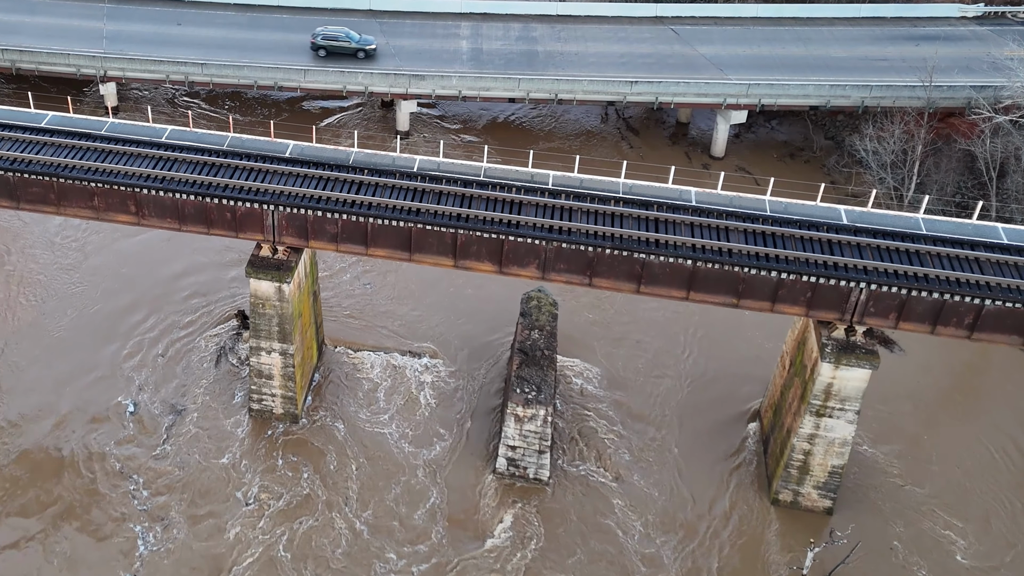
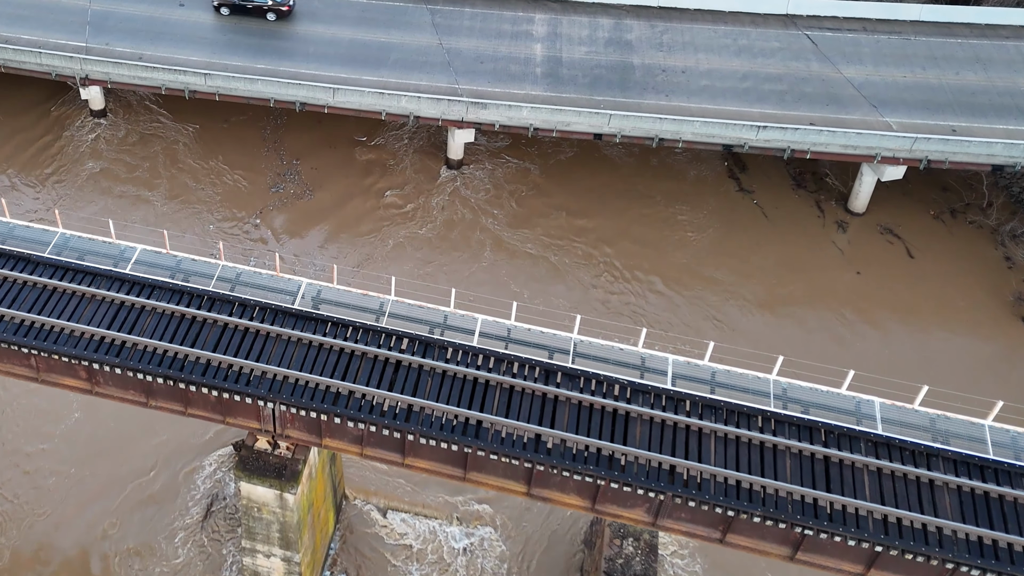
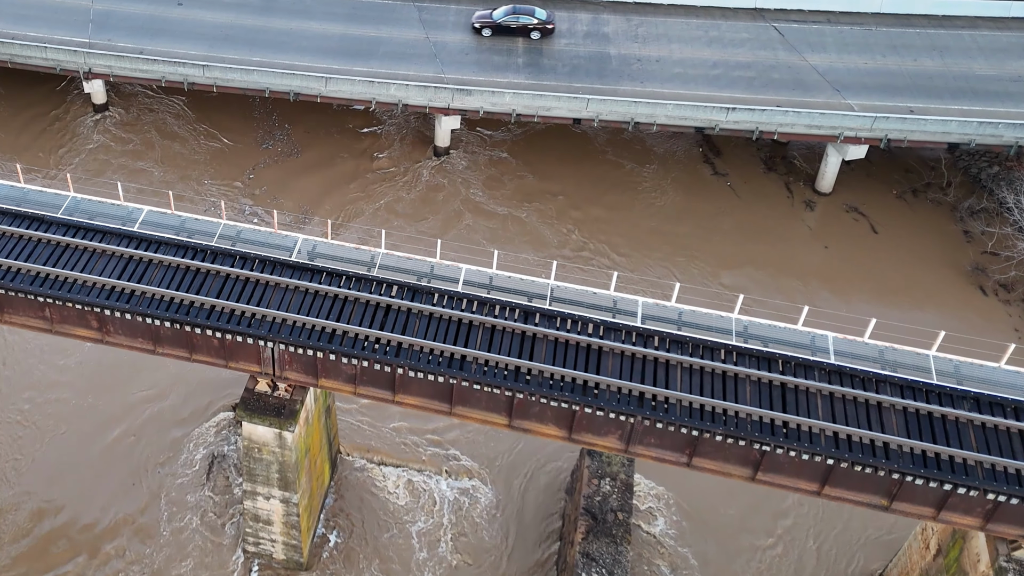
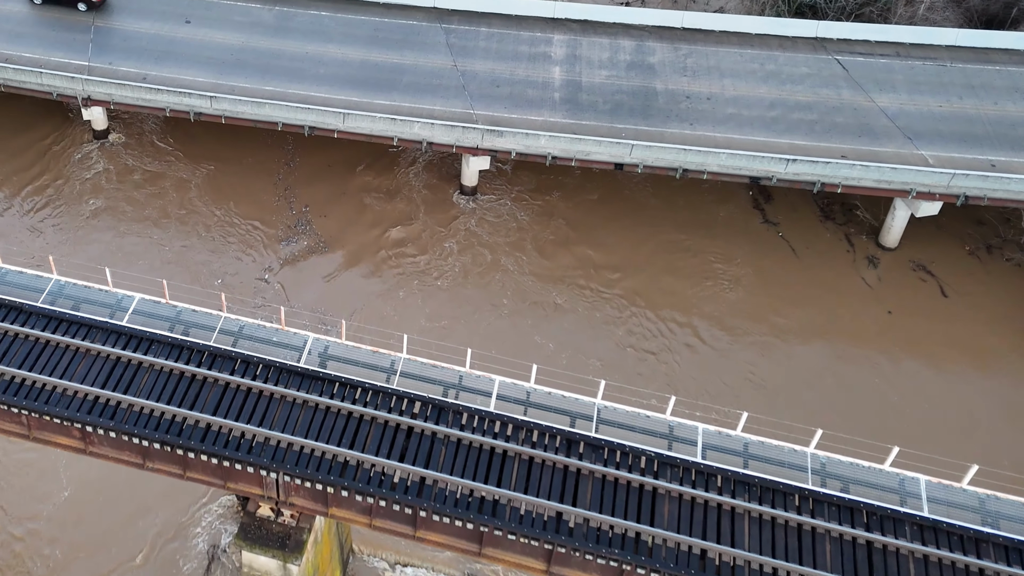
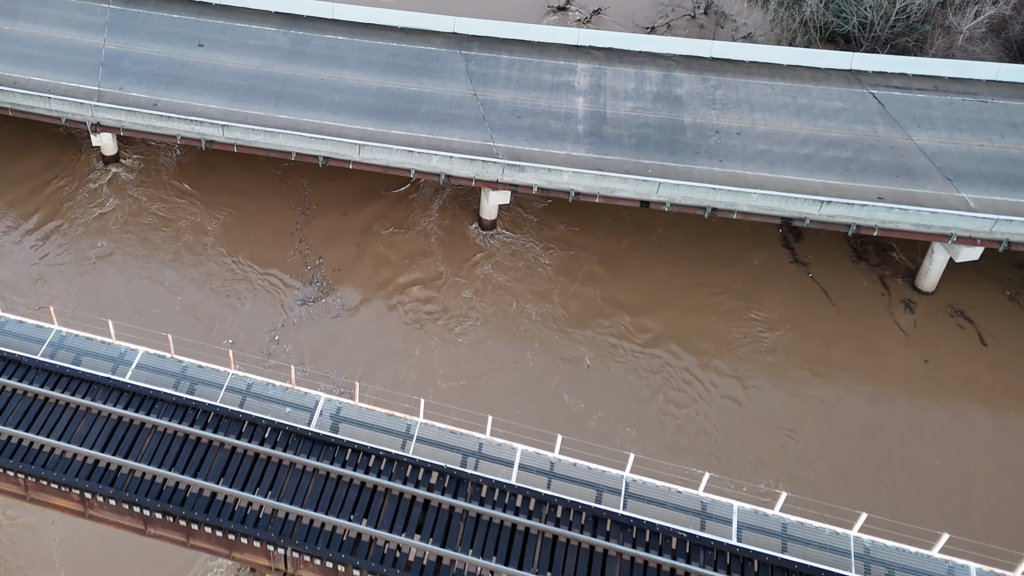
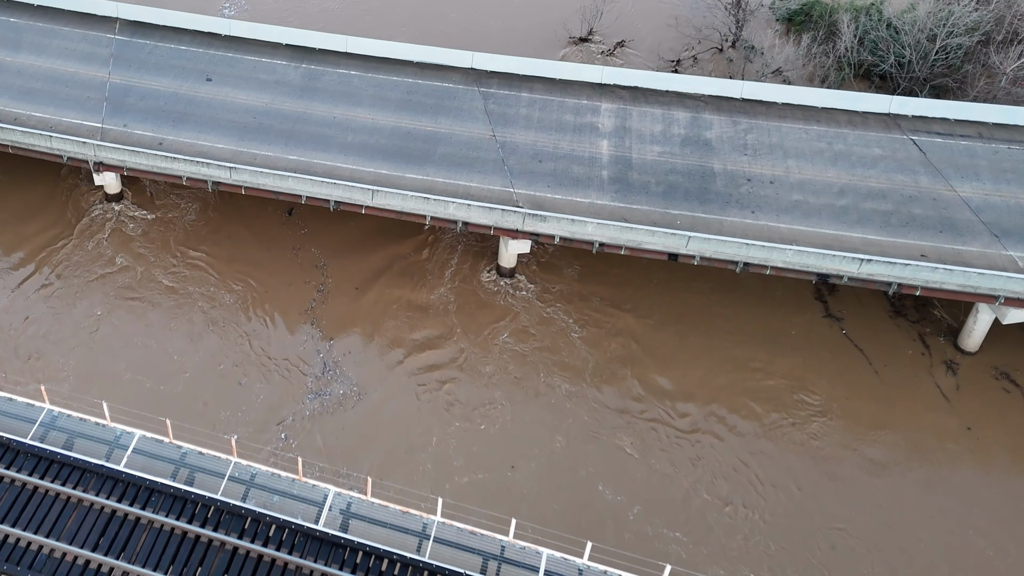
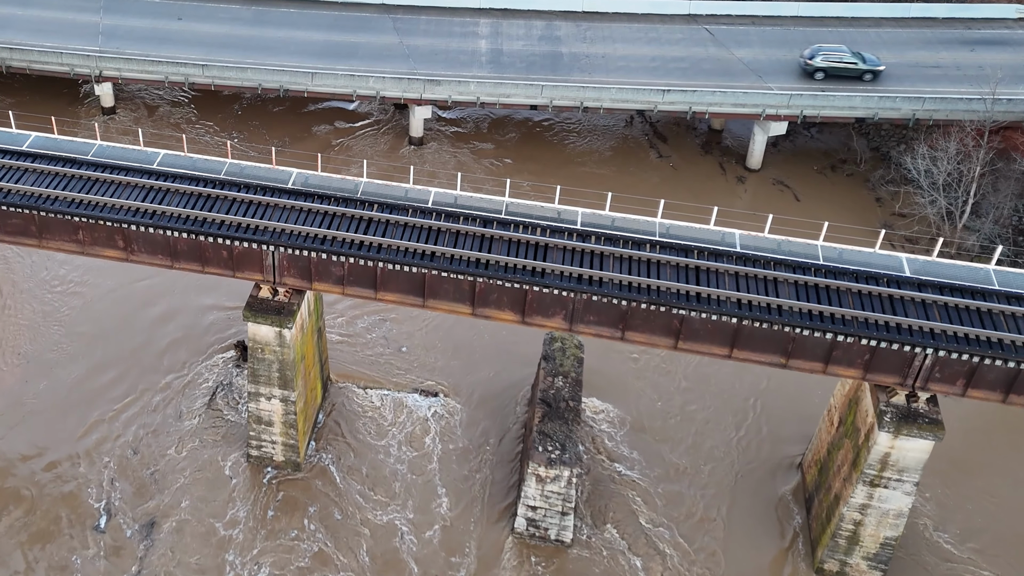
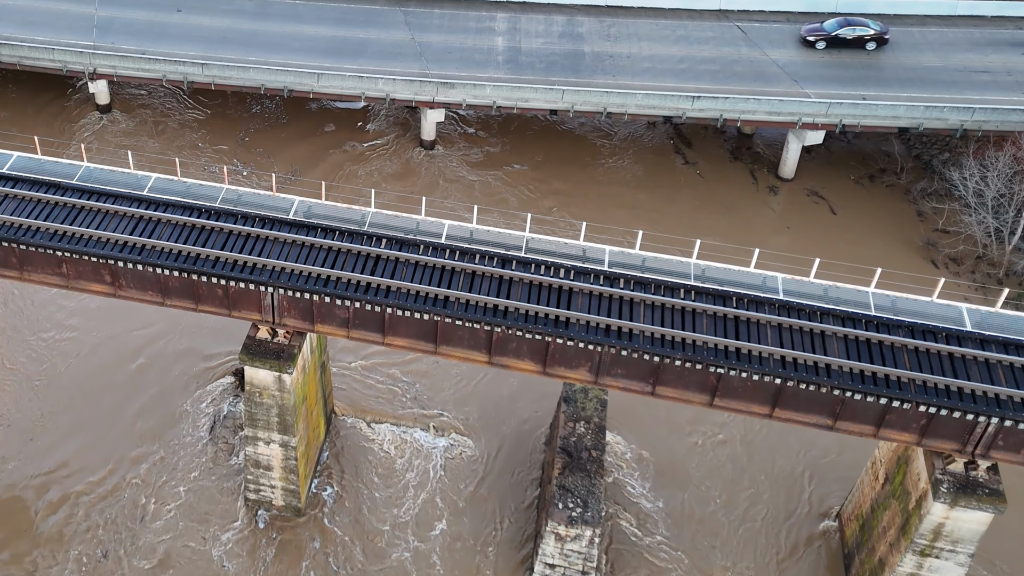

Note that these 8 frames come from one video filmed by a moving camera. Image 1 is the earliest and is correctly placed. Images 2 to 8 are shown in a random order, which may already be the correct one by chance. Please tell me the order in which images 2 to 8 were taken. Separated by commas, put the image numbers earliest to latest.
7, 8, 3, 2, 4, 5, 6
